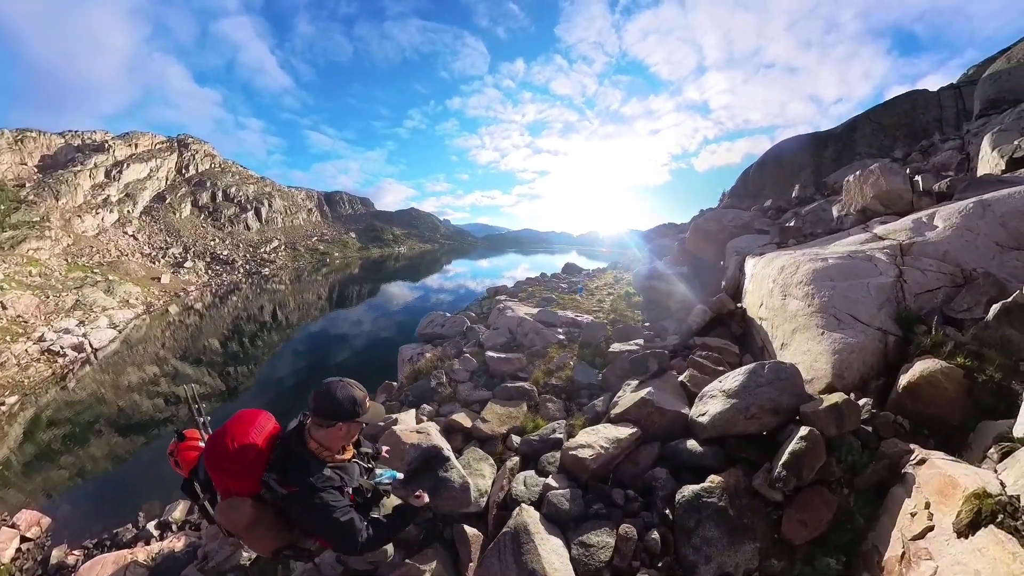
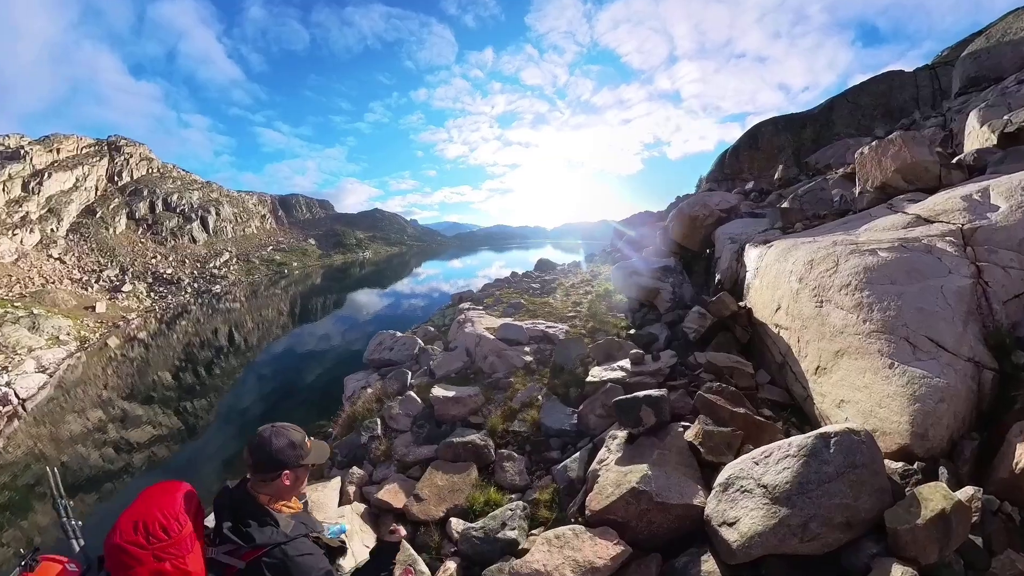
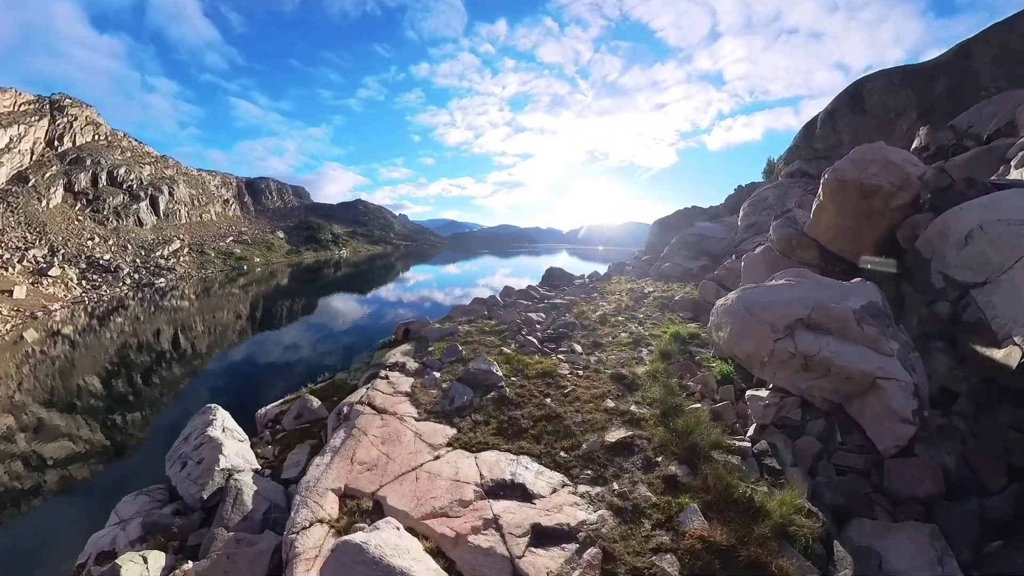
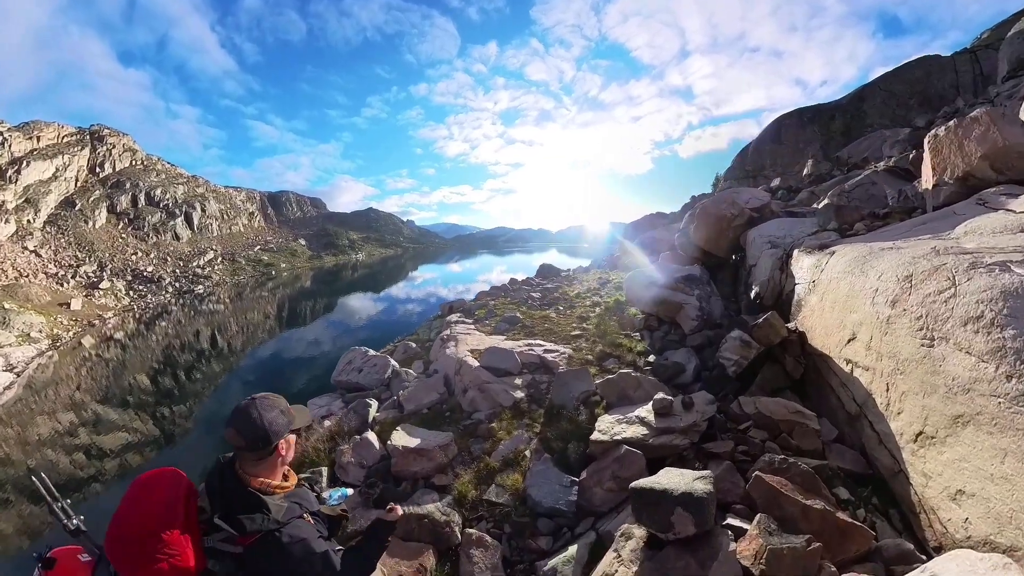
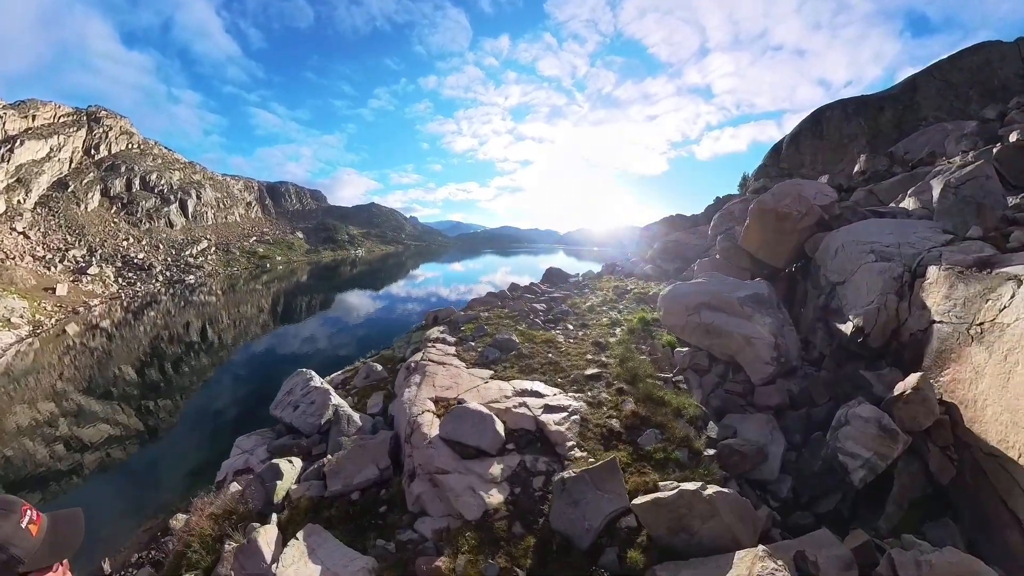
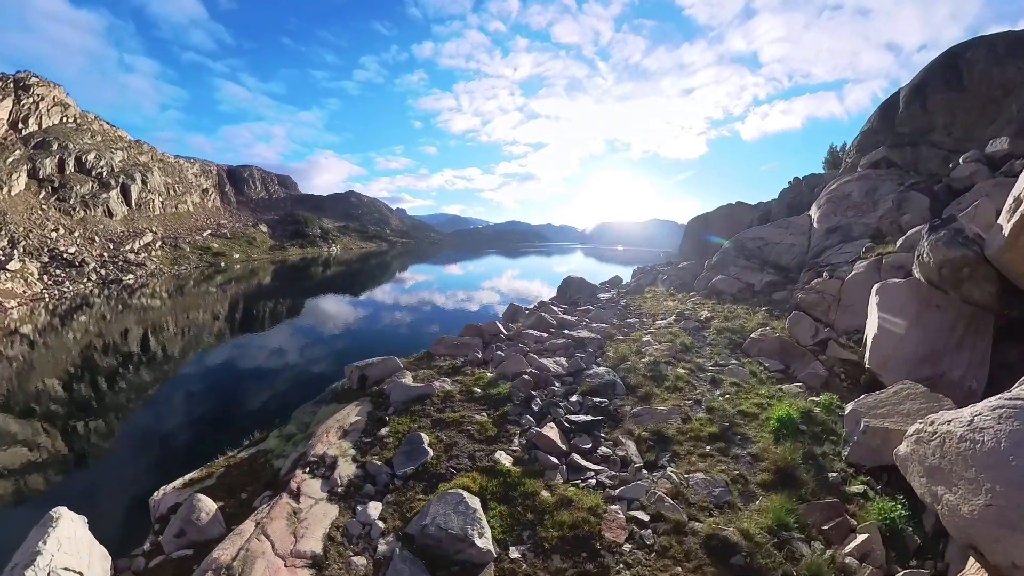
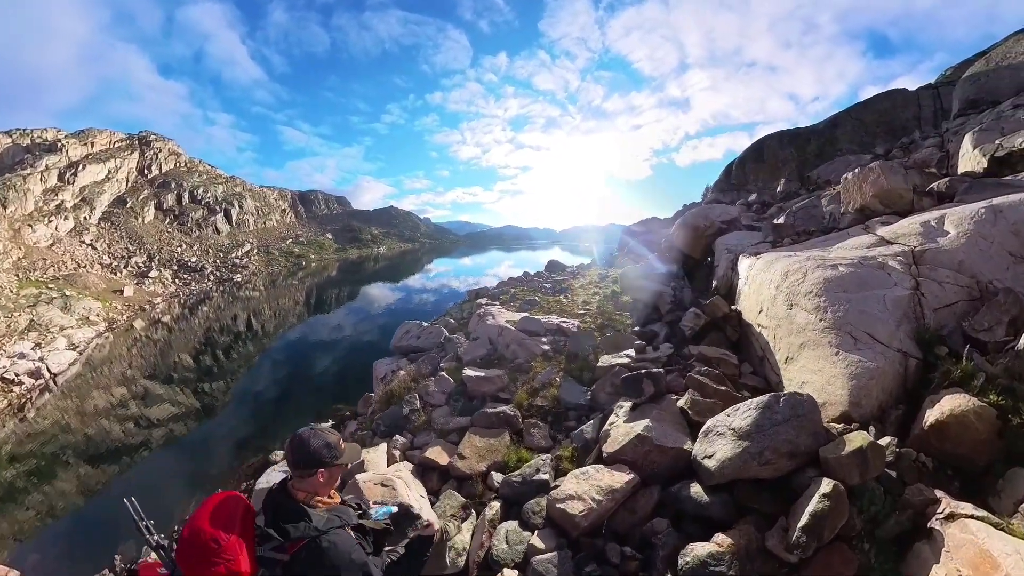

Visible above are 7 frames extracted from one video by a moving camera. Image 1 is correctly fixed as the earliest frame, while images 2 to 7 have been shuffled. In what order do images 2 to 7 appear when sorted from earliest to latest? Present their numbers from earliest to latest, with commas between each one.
7, 2, 4, 5, 3, 6
